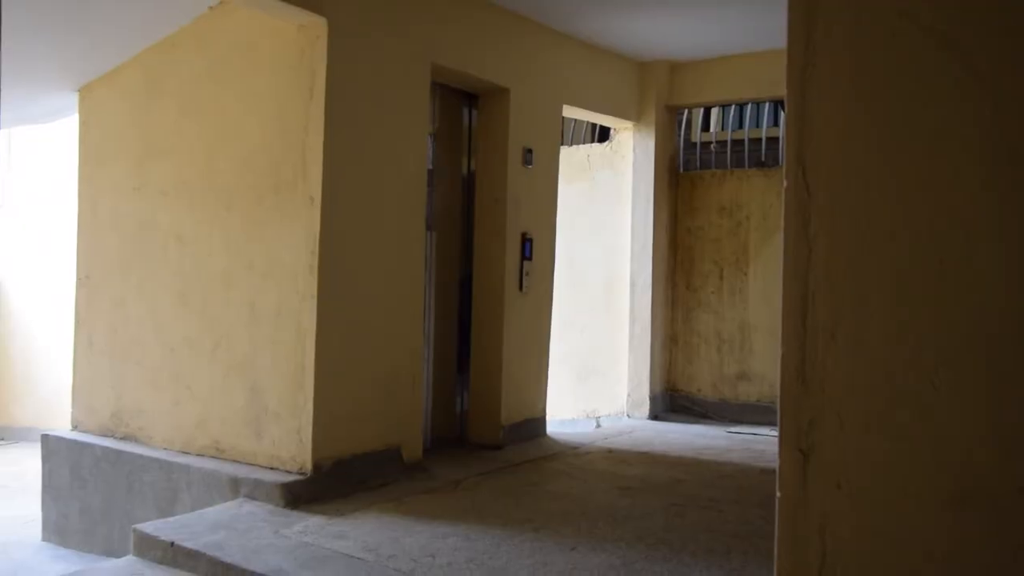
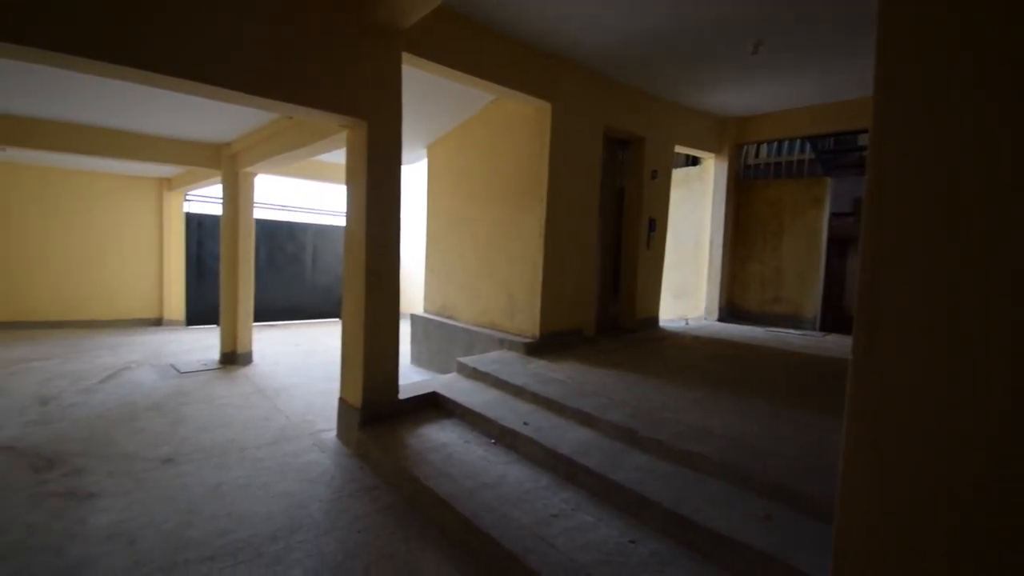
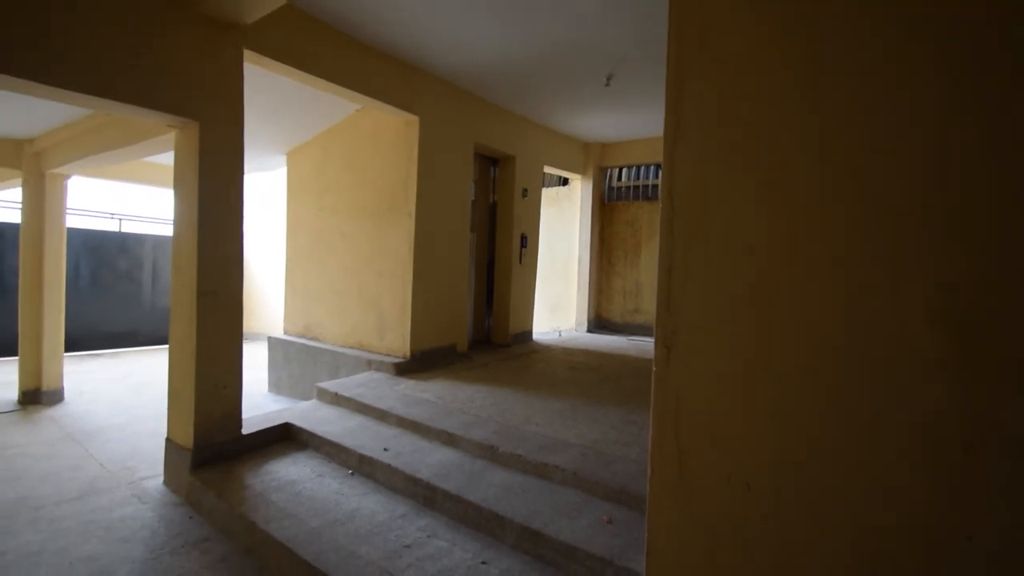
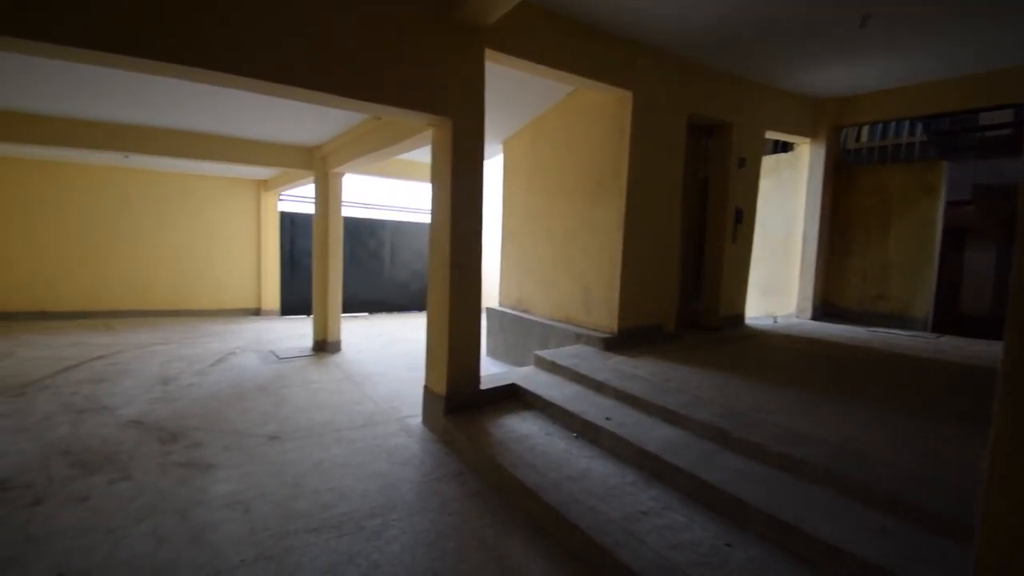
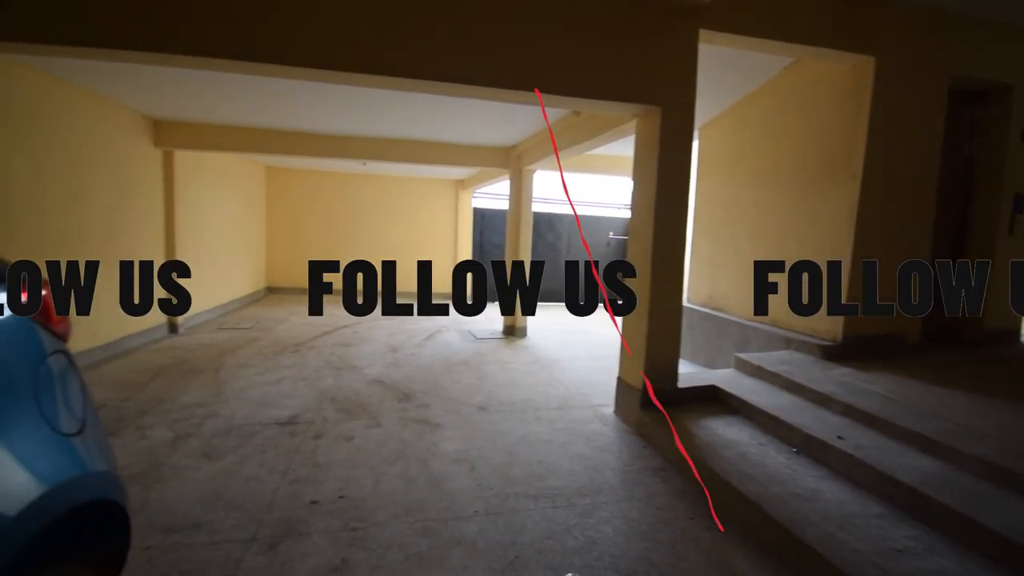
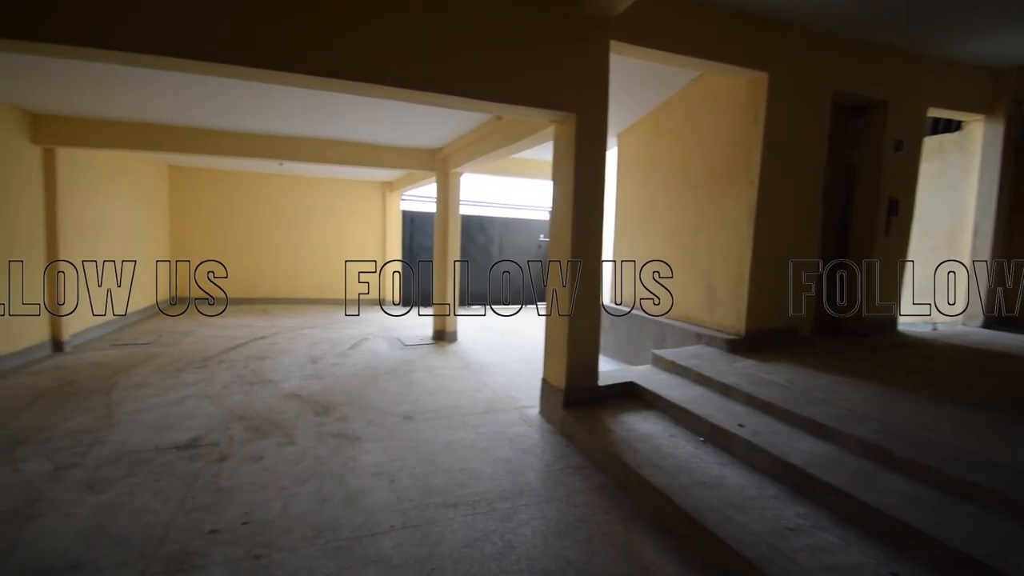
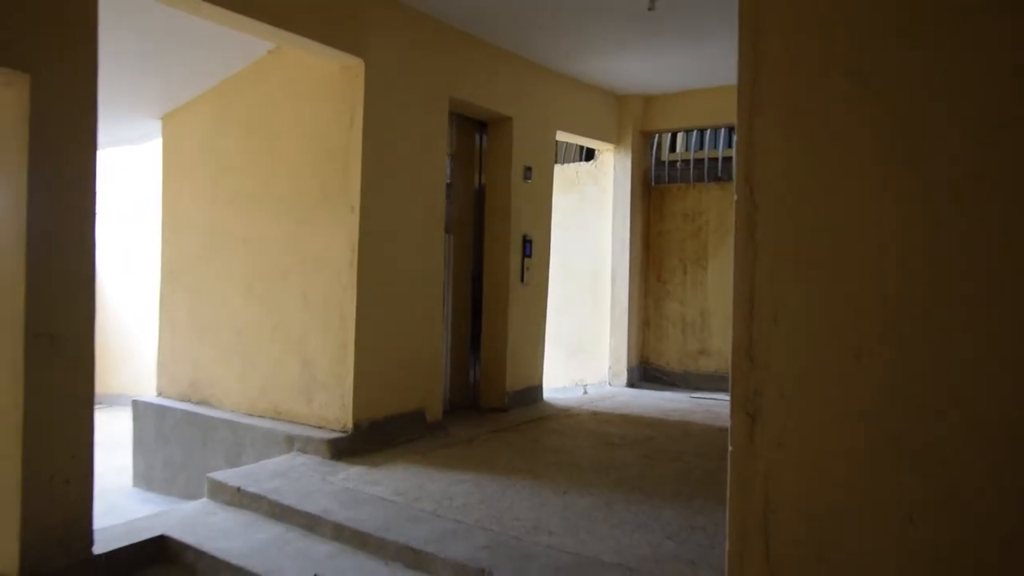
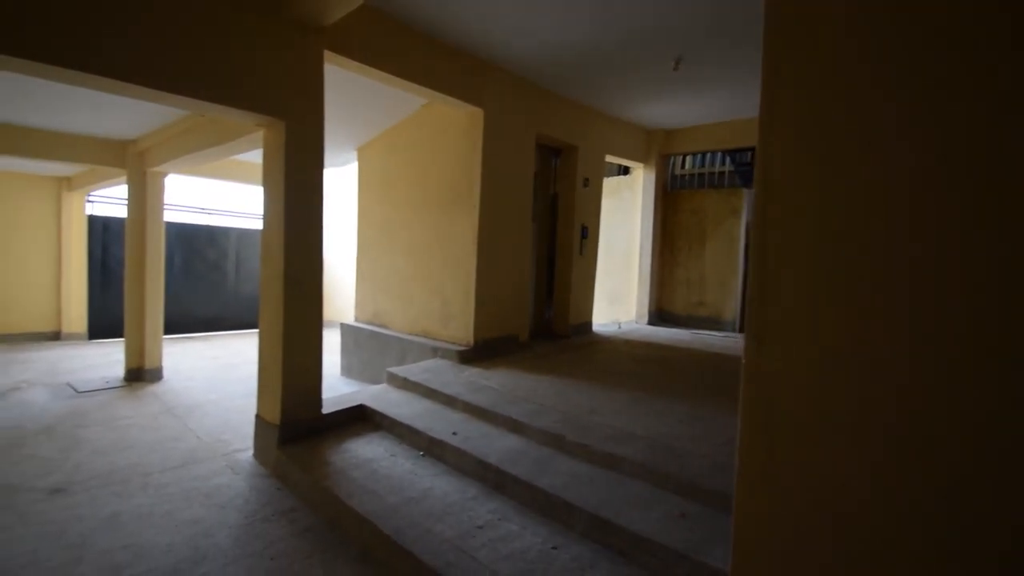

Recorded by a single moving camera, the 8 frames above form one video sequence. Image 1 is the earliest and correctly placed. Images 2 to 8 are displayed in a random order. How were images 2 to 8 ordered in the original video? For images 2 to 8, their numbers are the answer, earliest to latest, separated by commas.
7, 3, 8, 2, 4, 6, 5
